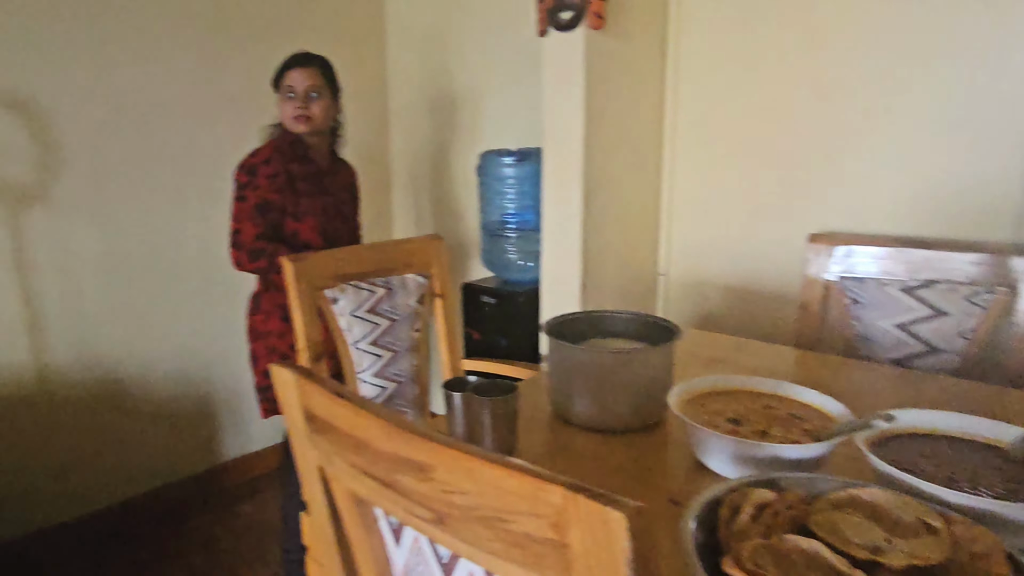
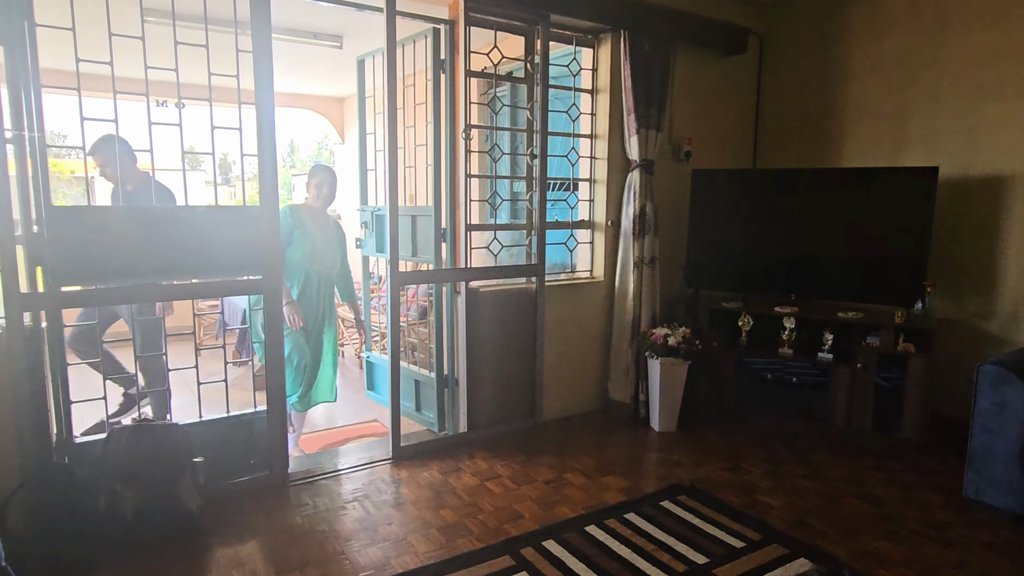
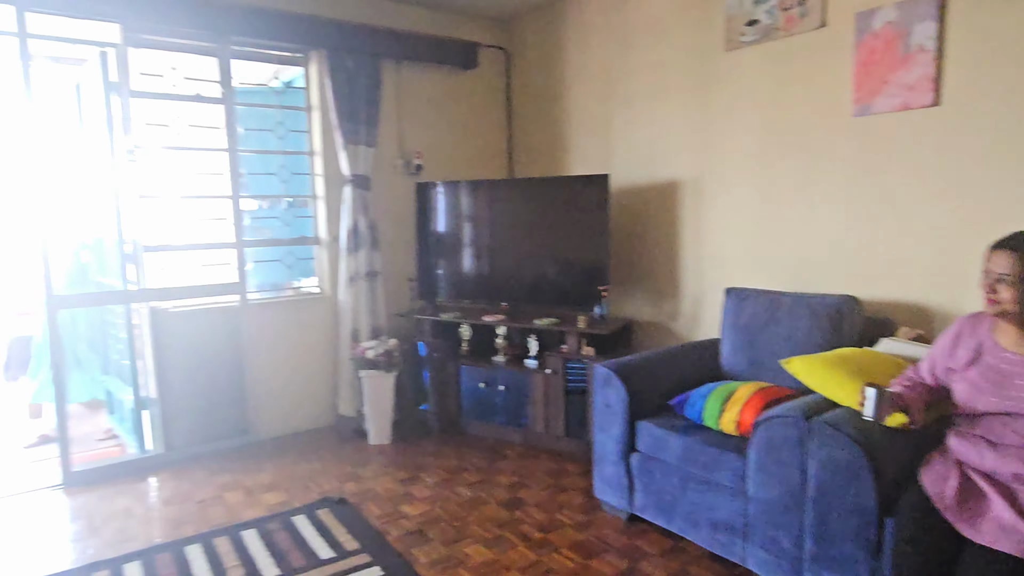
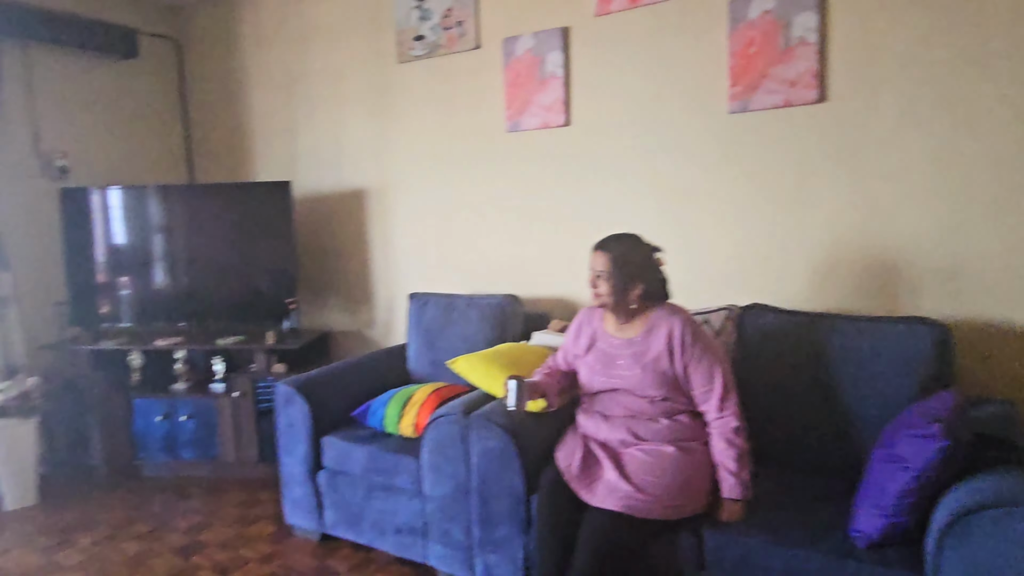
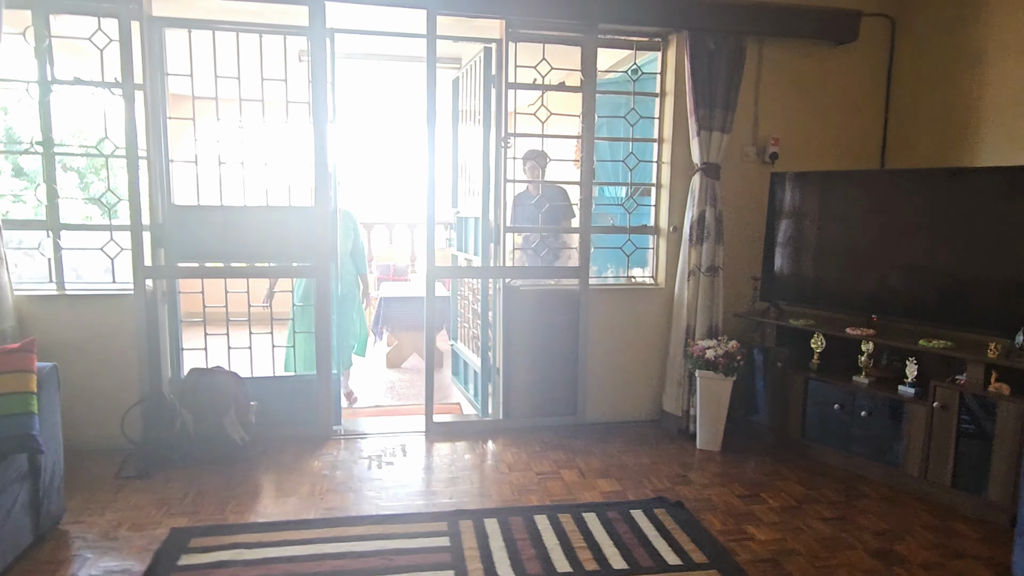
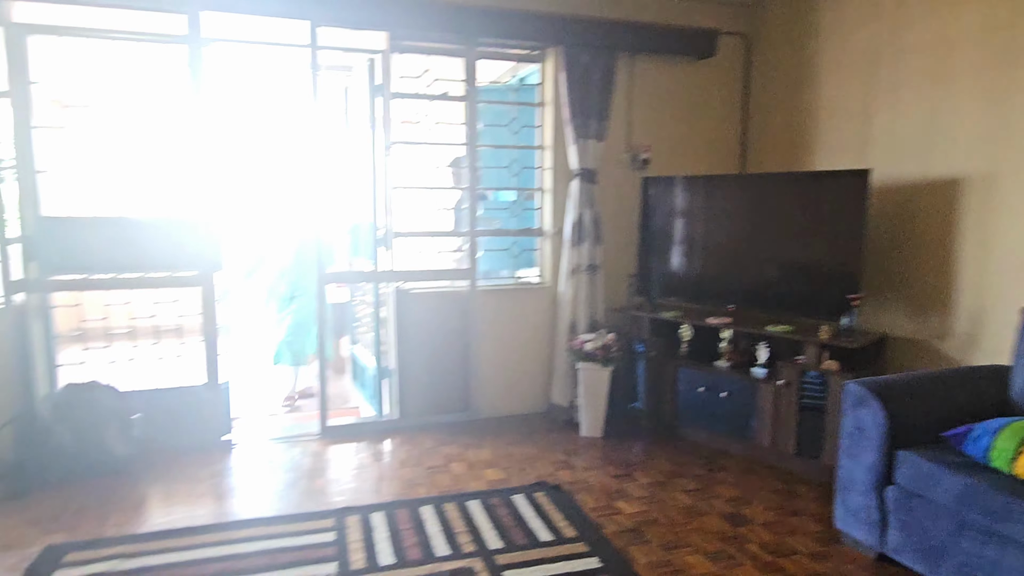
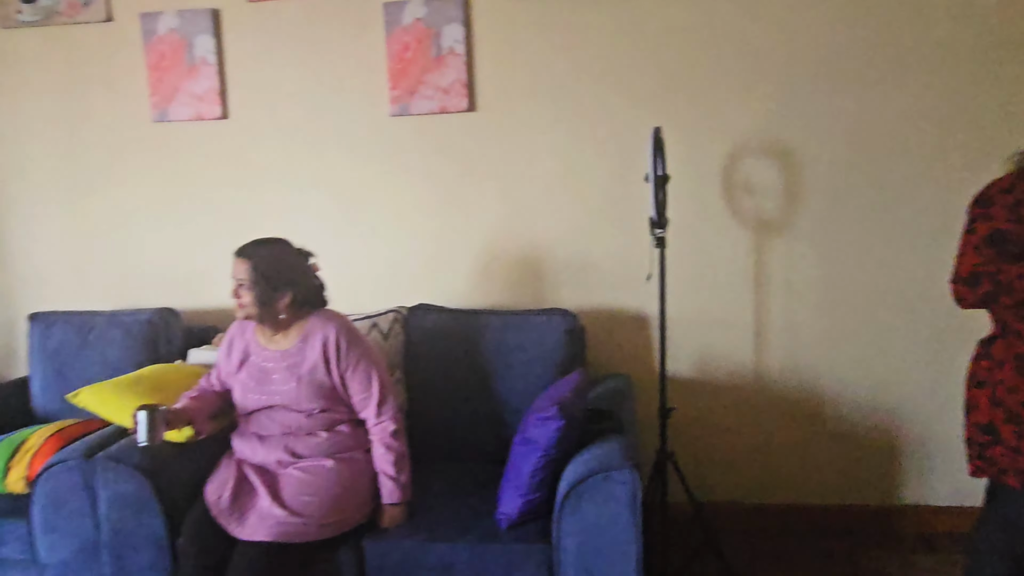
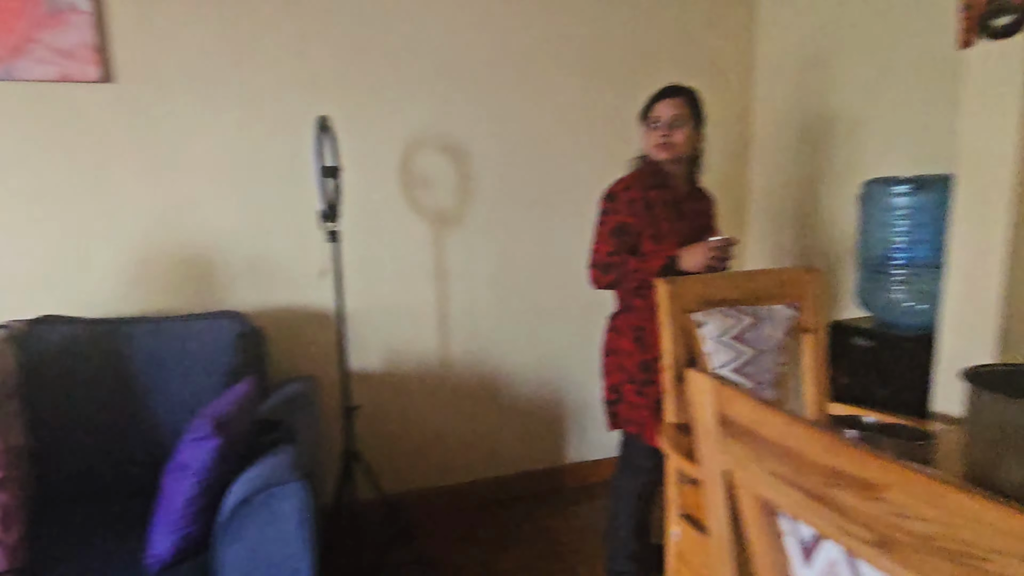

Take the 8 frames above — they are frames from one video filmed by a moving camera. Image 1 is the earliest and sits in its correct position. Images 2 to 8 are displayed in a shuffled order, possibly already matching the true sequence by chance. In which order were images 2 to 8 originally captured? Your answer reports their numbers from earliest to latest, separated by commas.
8, 7, 4, 3, 6, 5, 2
